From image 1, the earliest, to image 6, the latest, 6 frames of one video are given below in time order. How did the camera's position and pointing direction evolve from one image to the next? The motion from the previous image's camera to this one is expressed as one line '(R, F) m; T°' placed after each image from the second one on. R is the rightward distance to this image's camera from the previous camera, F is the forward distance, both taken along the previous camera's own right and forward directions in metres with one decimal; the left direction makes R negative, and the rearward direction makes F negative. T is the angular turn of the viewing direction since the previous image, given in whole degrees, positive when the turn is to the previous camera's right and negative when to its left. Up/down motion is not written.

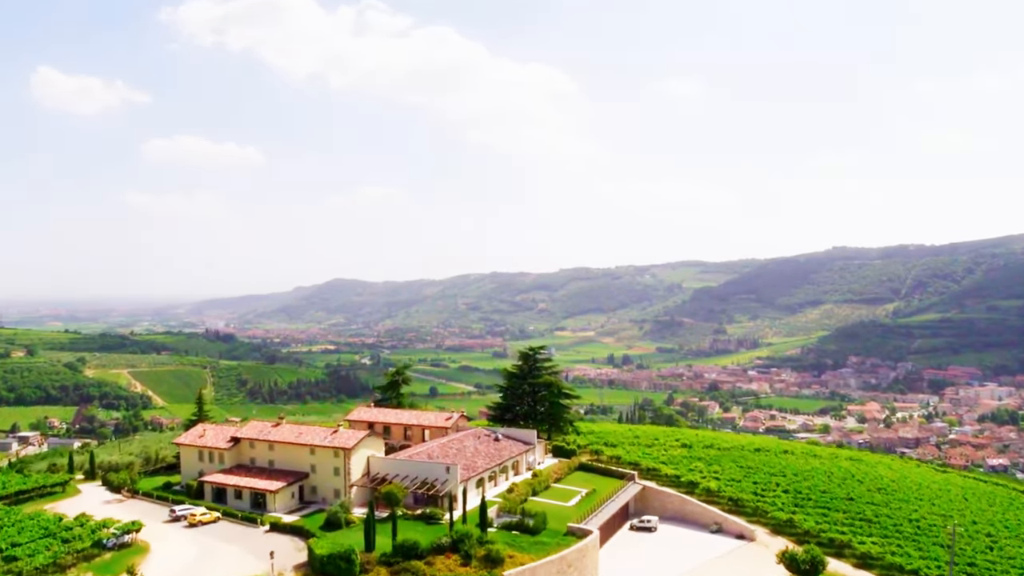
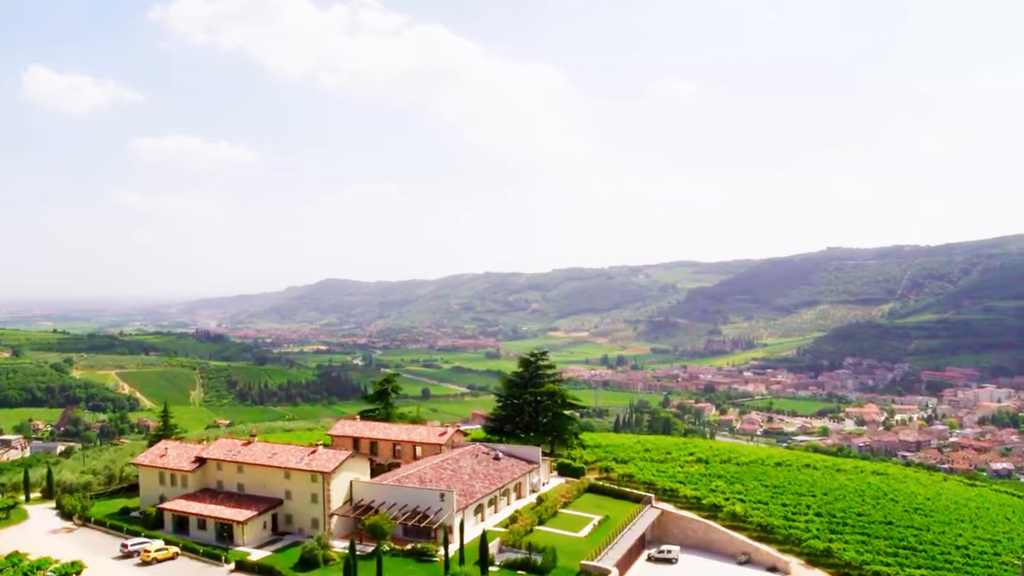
(-0.2, +1.9) m; +1°
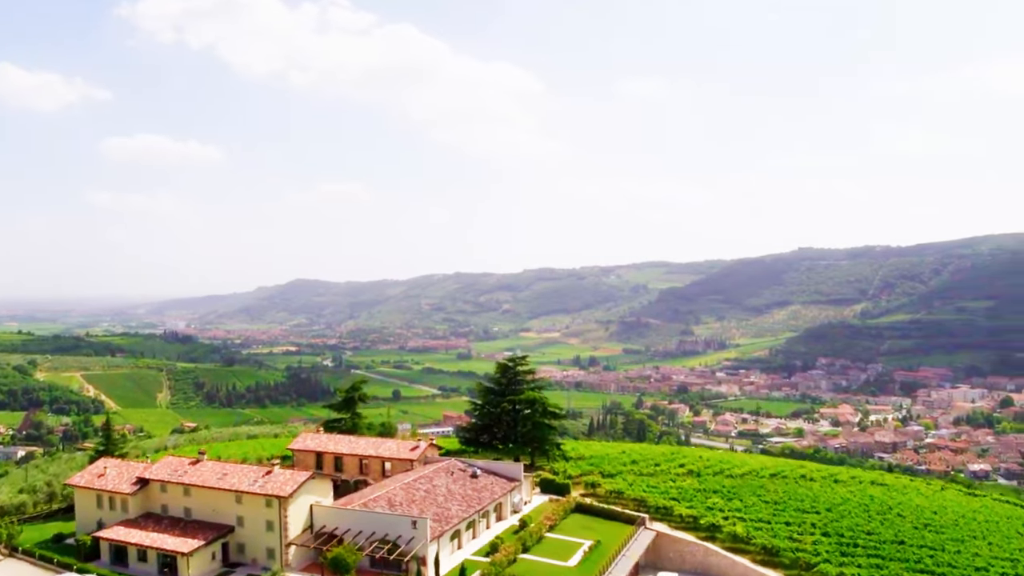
(-0.1, +1.8) m; +2°
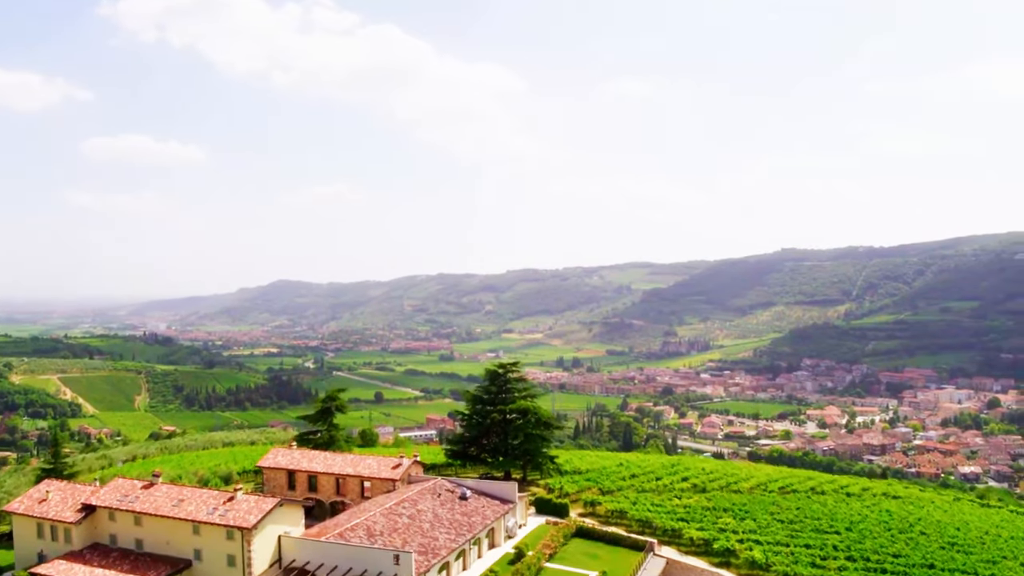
(-0.2, +1.5) m; +1°
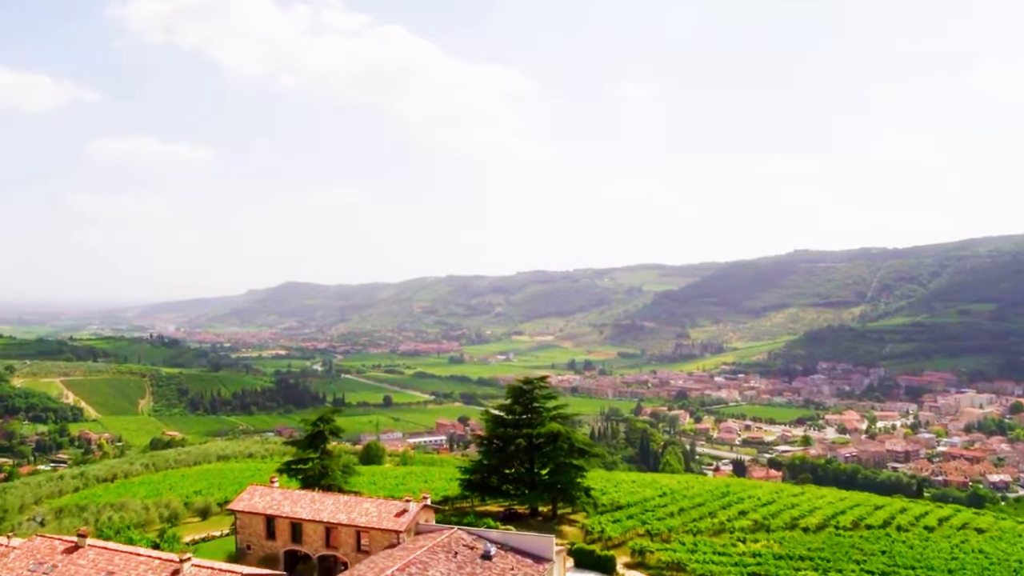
(-0.4, +2.8) m; -1°
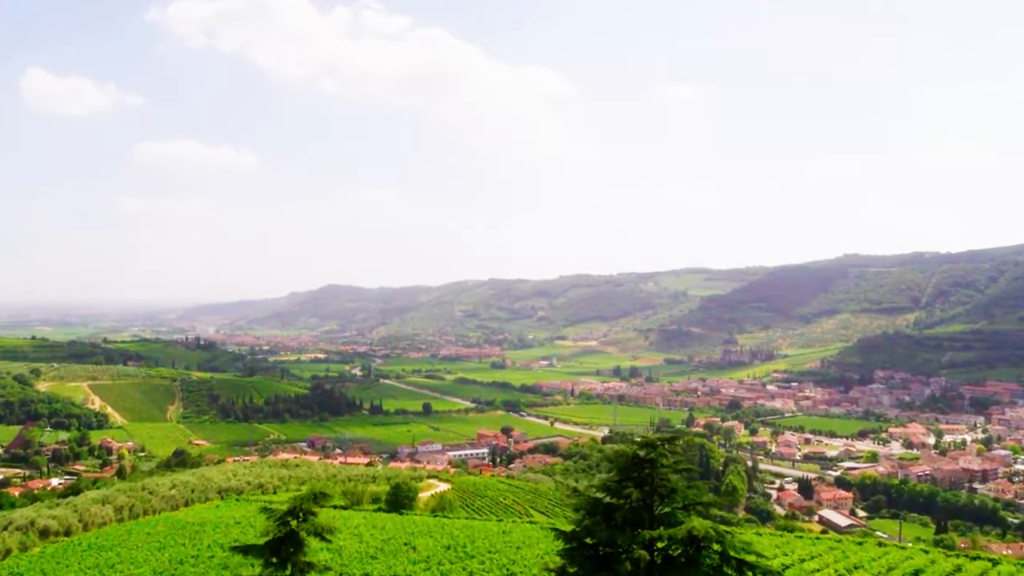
(-0.9, +4.0) m; -3°
